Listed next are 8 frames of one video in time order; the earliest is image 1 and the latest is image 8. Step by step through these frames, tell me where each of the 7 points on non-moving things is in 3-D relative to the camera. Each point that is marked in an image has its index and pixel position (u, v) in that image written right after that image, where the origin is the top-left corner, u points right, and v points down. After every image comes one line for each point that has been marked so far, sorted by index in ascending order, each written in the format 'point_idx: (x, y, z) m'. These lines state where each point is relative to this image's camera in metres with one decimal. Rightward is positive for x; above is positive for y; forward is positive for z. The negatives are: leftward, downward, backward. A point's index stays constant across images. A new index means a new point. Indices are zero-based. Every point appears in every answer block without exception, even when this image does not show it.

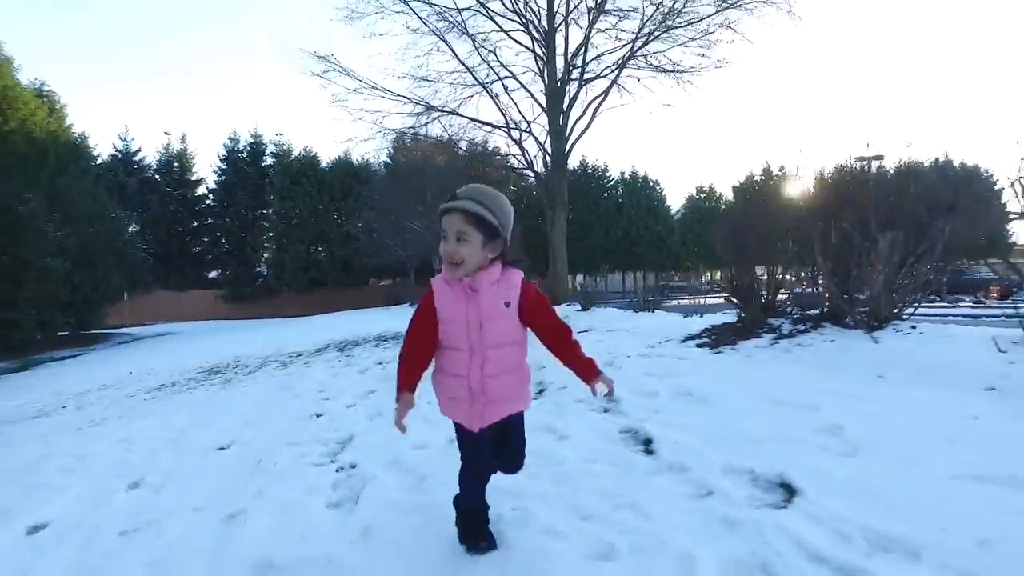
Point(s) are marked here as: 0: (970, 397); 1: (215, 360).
0: (+2.3, -0.5, +3.4) m
1: (-5.4, -1.3, +12.3) m
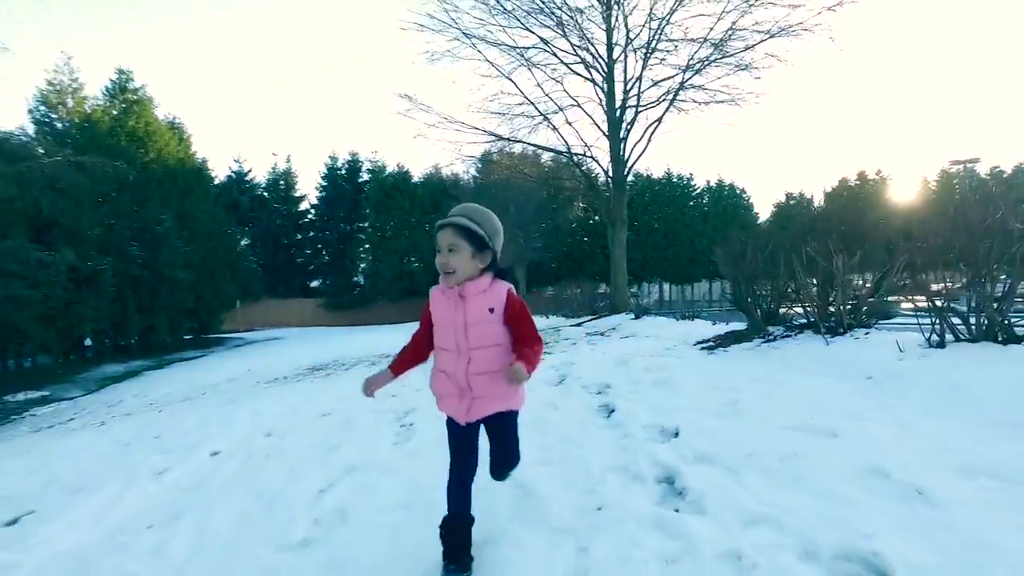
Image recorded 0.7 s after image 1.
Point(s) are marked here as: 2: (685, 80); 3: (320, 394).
0: (+2.3, -0.6, +4.6) m
1: (-4.1, -1.5, +14.5) m
2: (+4.0, +4.8, +15.8) m
3: (-2.2, -1.2, +7.8) m
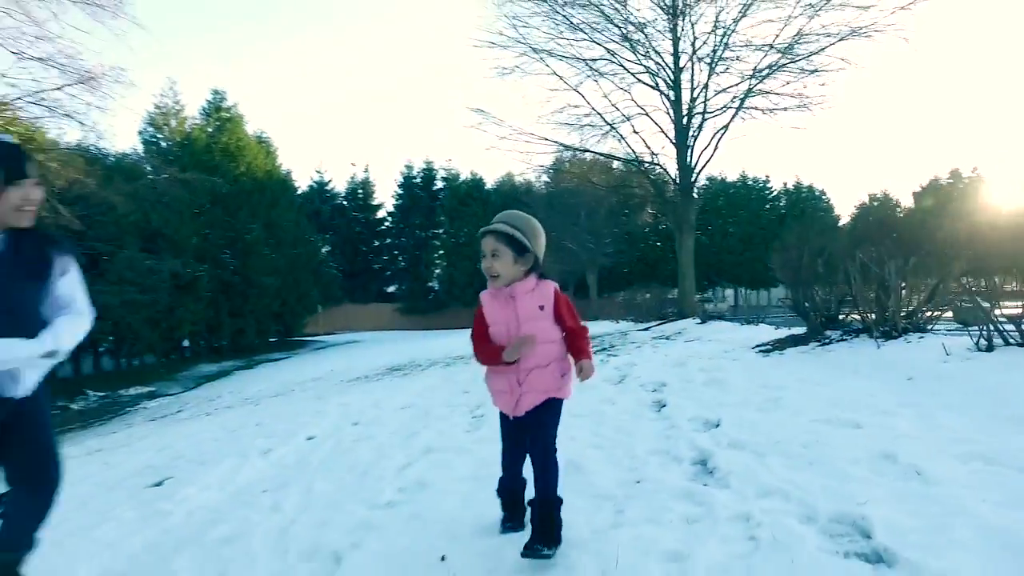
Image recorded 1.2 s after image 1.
0: (+2.7, -0.7, +4.9) m
1: (-2.6, -1.7, +15.4) m
2: (+5.6, +4.7, +15.9) m
3: (-1.4, -1.3, +8.5) m
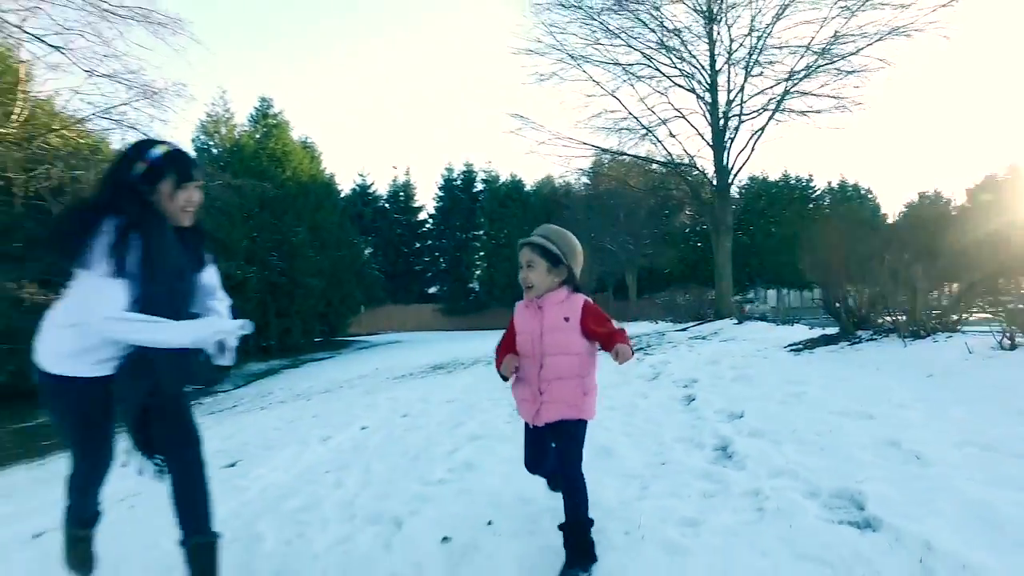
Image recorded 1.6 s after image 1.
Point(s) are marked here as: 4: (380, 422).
0: (+3.0, -0.7, +5.1) m
1: (-1.7, -1.7, +15.9) m
2: (+6.5, +4.7, +16.0) m
3: (-0.9, -1.3, +9.0) m
4: (-1.3, -1.3, +6.6) m
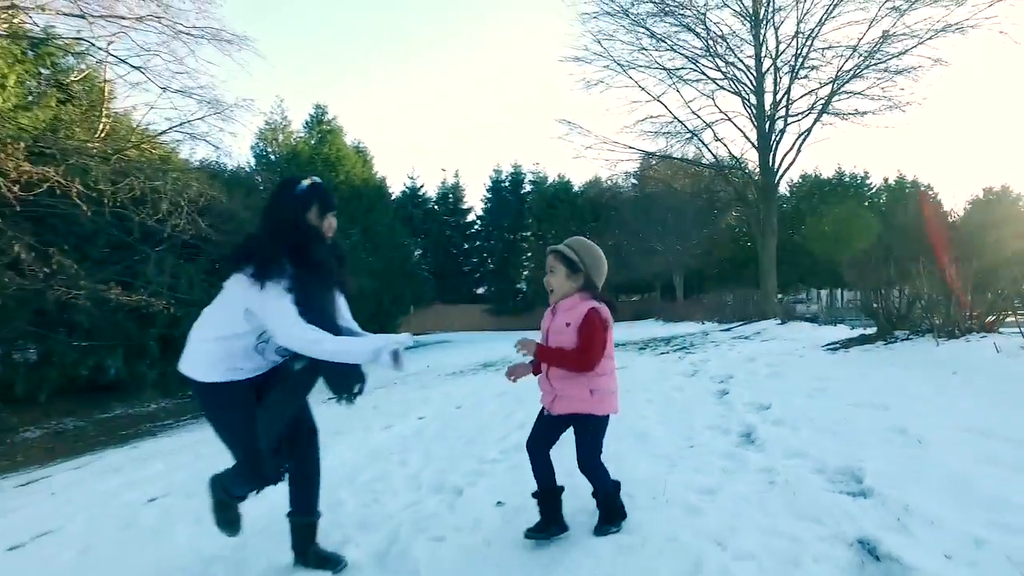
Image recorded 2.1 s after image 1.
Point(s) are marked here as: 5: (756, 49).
0: (+3.4, -0.7, +5.5) m
1: (-0.6, -1.7, +16.5) m
2: (+7.6, +4.7, +16.0) m
3: (-0.3, -1.3, +9.6) m
4: (-0.8, -1.3, +7.2) m
5: (+6.0, +5.9, +16.7) m
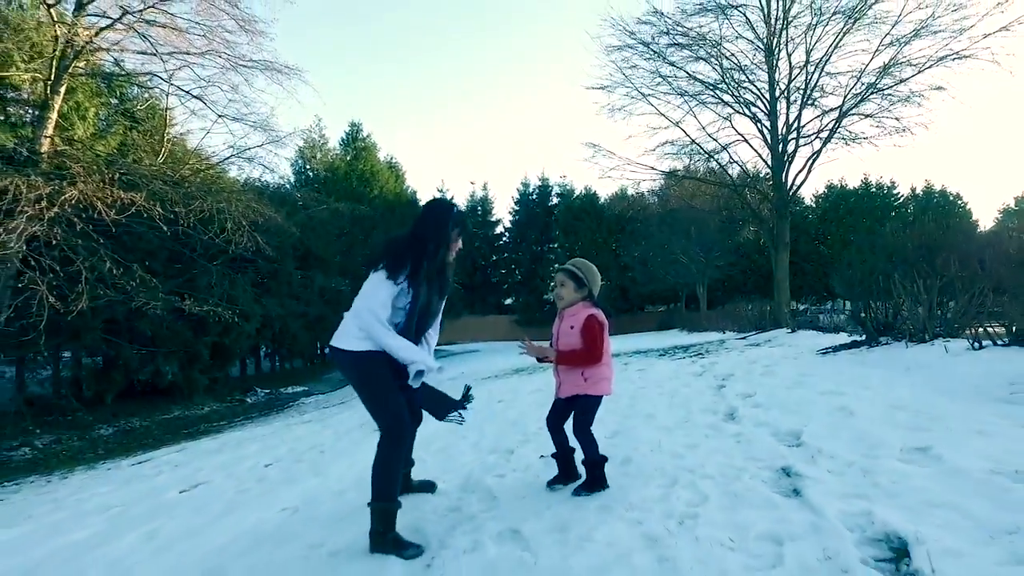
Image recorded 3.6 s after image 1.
0: (+3.8, -0.8, +6.7) m
1: (+0.2, -2.0, +17.9) m
2: (+8.4, +4.4, +17.2) m
3: (+0.3, -1.5, +11.0) m
4: (-0.4, -1.5, +8.6) m
5: (+6.8, +5.6, +17.9) m
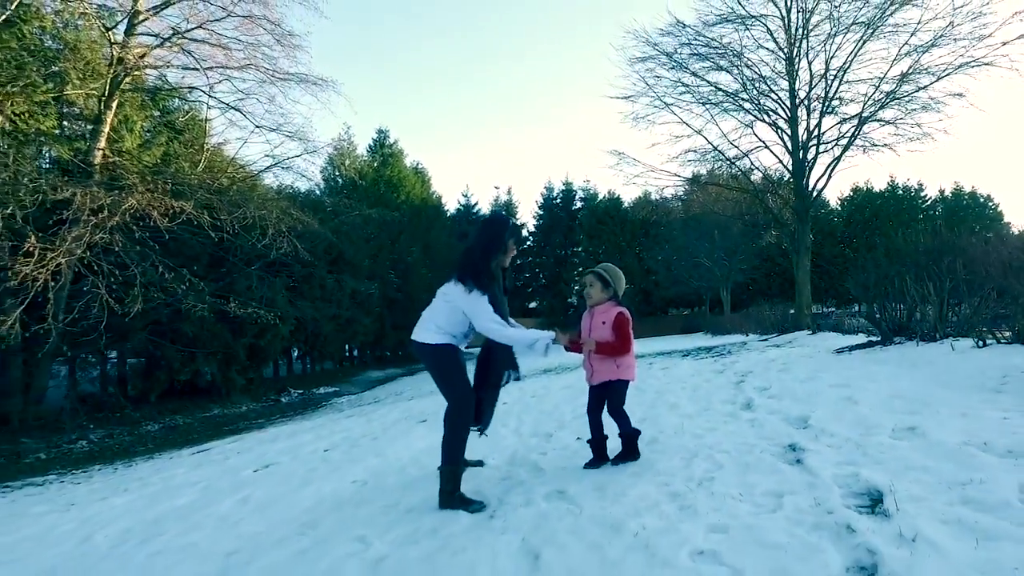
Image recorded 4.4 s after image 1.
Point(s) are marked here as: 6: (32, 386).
0: (+4.1, -0.8, +7.3) m
1: (+1.0, -2.1, +18.6) m
2: (+9.1, +4.3, +17.6) m
3: (+0.8, -1.6, +11.6) m
4: (+0.1, -1.5, +9.3) m
5: (+7.5, +5.5, +18.4) m
6: (-9.9, -2.0, +13.9) m
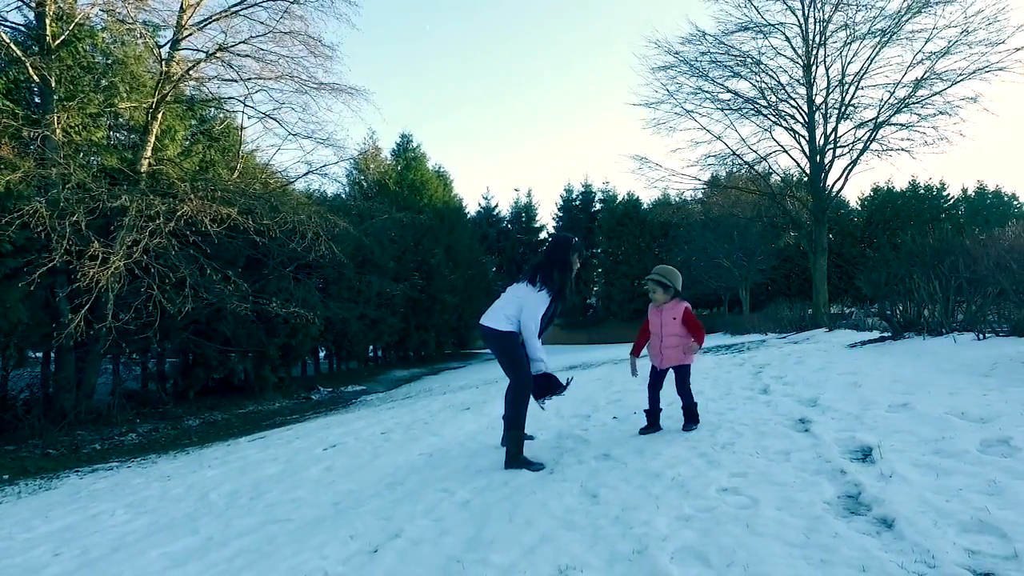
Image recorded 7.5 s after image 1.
0: (+4.6, -0.8, +7.9) m
1: (+1.7, -2.1, +19.3) m
2: (+9.8, +4.3, +18.2) m
3: (+1.4, -1.5, +12.4) m
4: (+0.6, -1.5, +10.1) m
5: (+8.2, +5.5, +19.0) m
6: (-9.3, -2.1, +14.9) m
